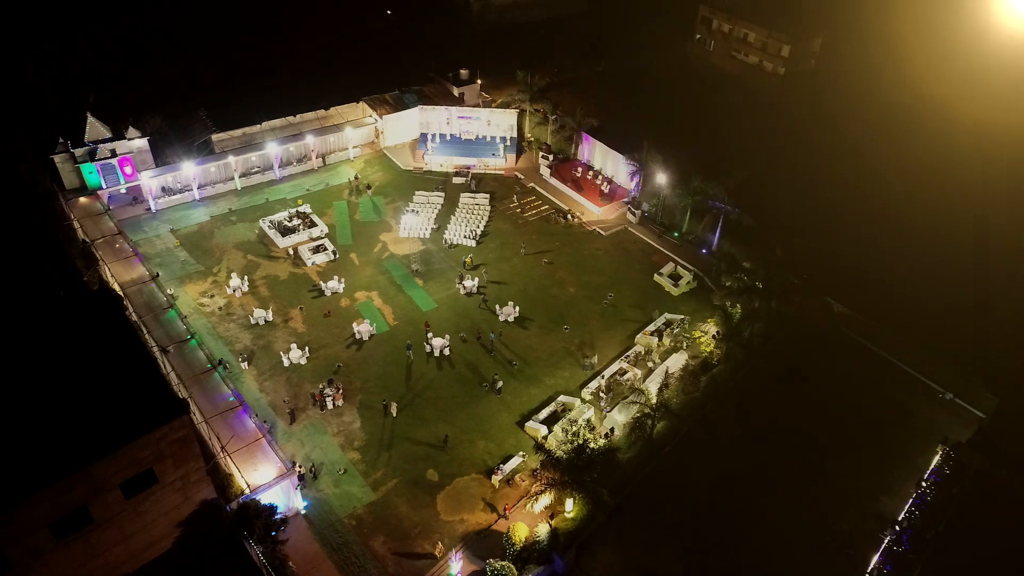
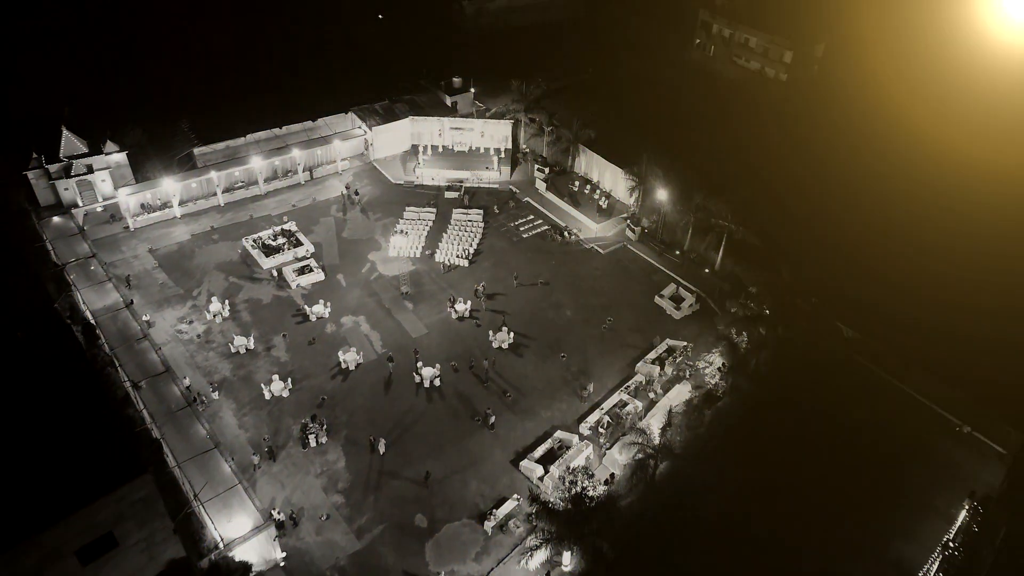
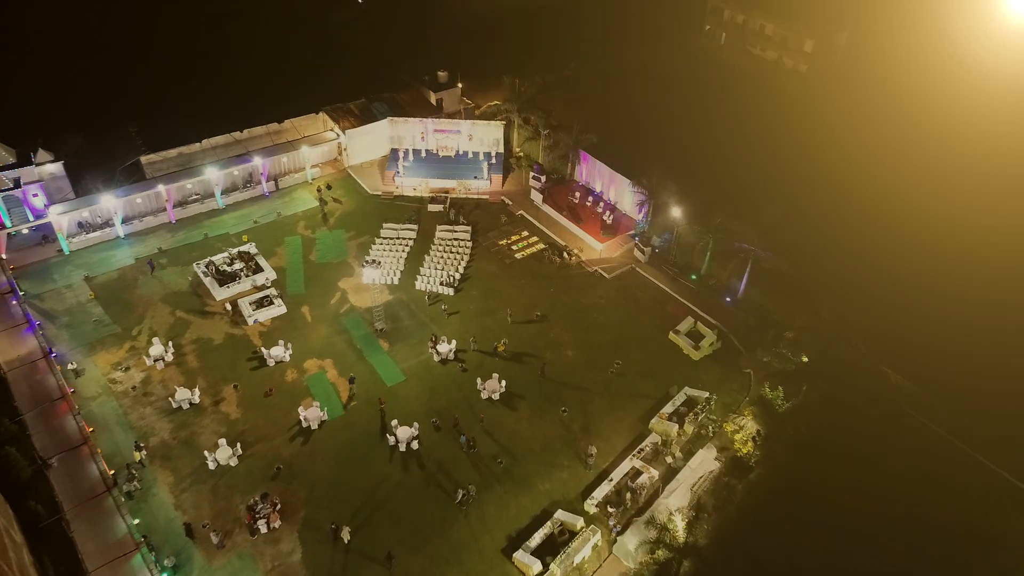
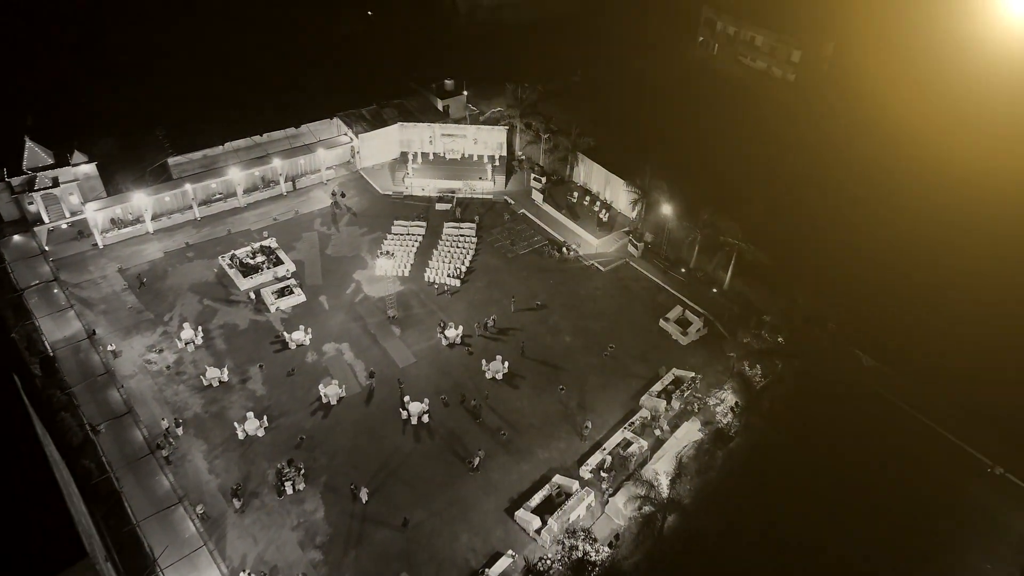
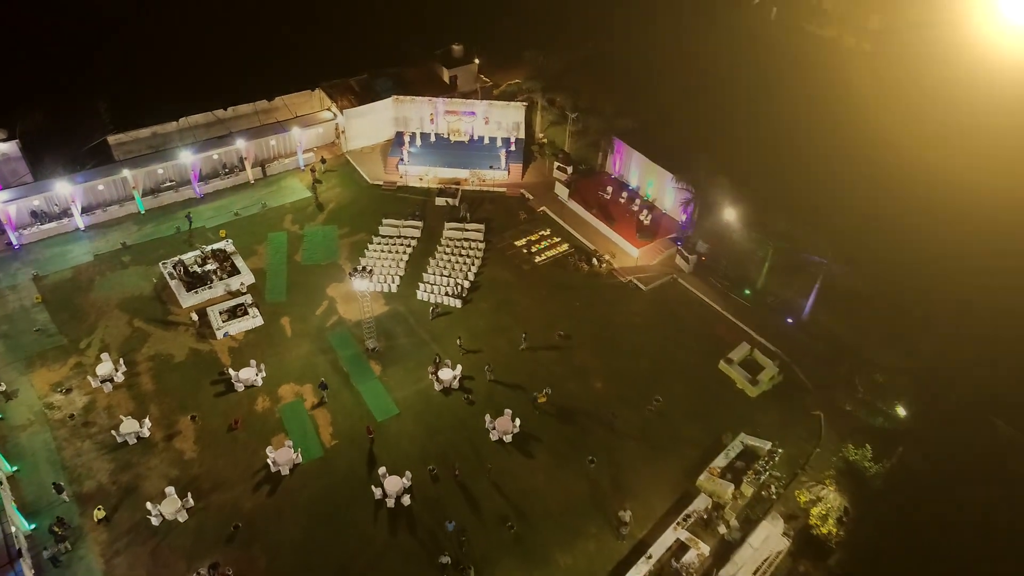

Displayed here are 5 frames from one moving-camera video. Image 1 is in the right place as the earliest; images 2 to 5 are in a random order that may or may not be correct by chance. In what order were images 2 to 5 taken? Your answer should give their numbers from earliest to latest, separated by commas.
2, 4, 3, 5
